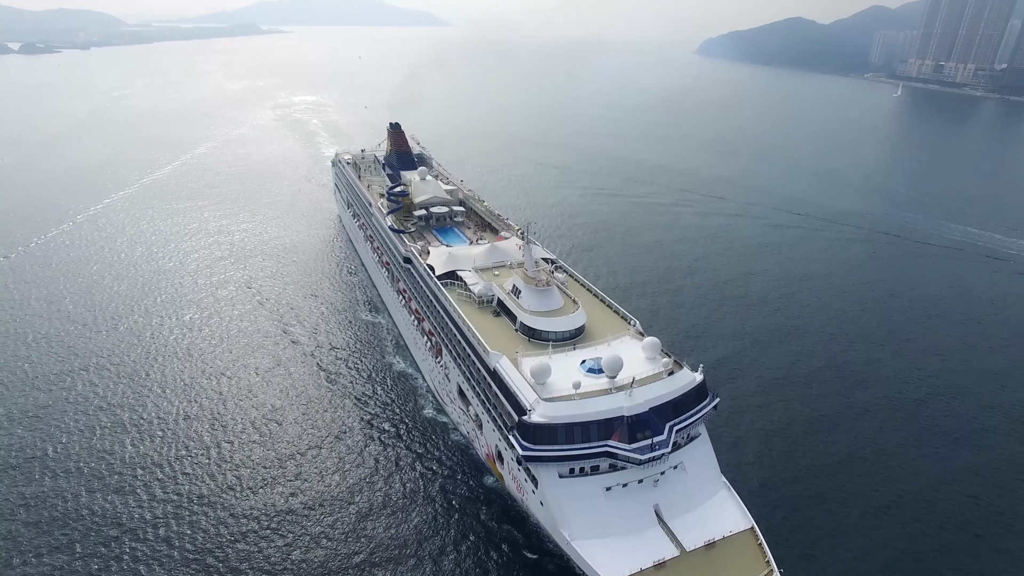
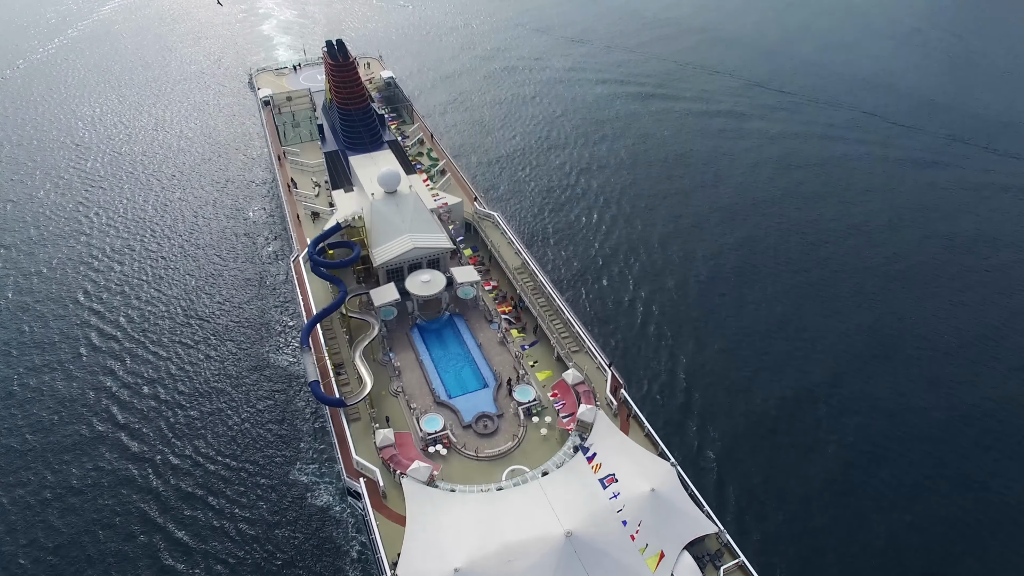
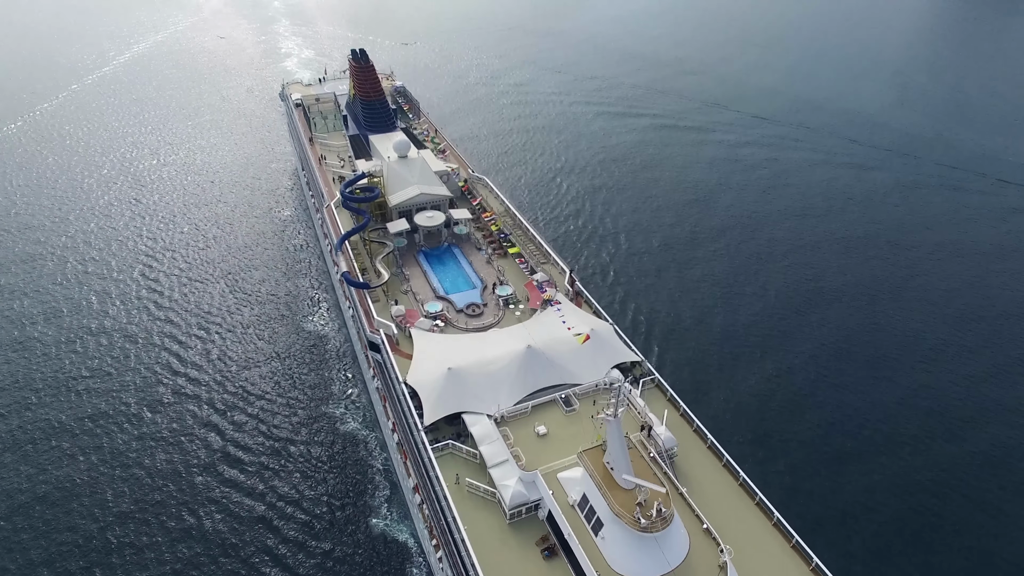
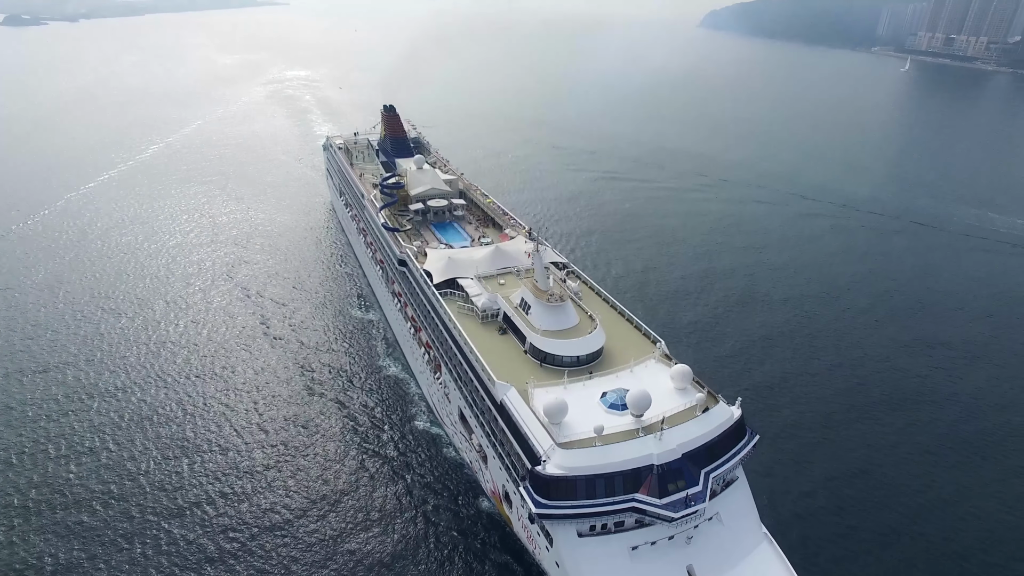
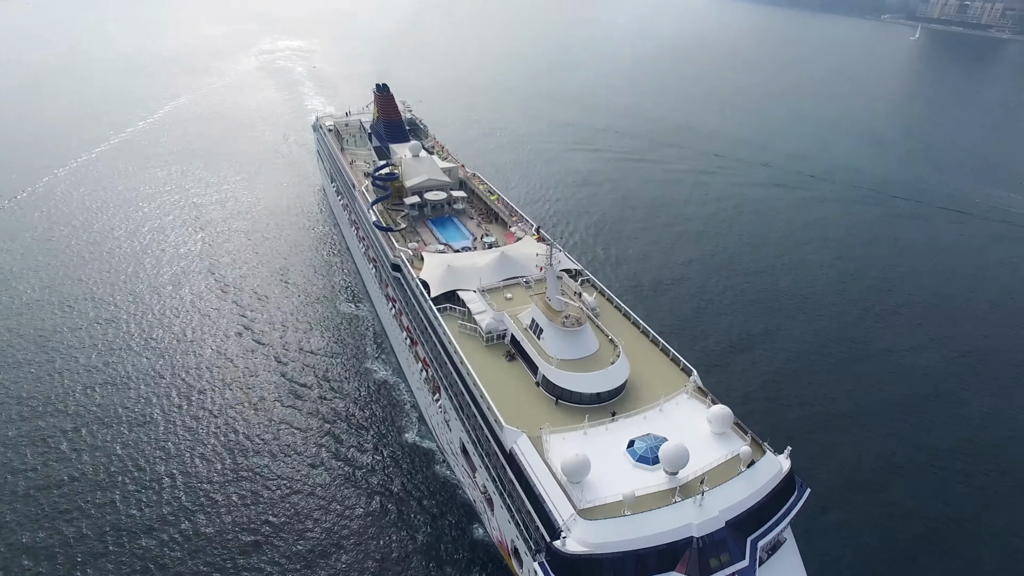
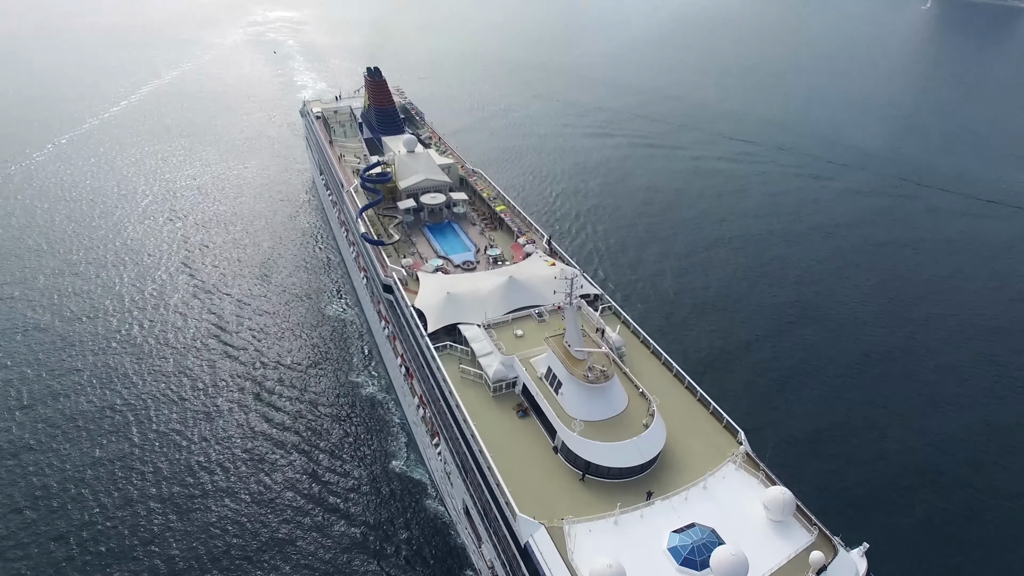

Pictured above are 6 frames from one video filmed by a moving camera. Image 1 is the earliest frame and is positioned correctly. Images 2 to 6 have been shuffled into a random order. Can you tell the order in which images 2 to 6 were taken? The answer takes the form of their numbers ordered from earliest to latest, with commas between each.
4, 5, 6, 3, 2
